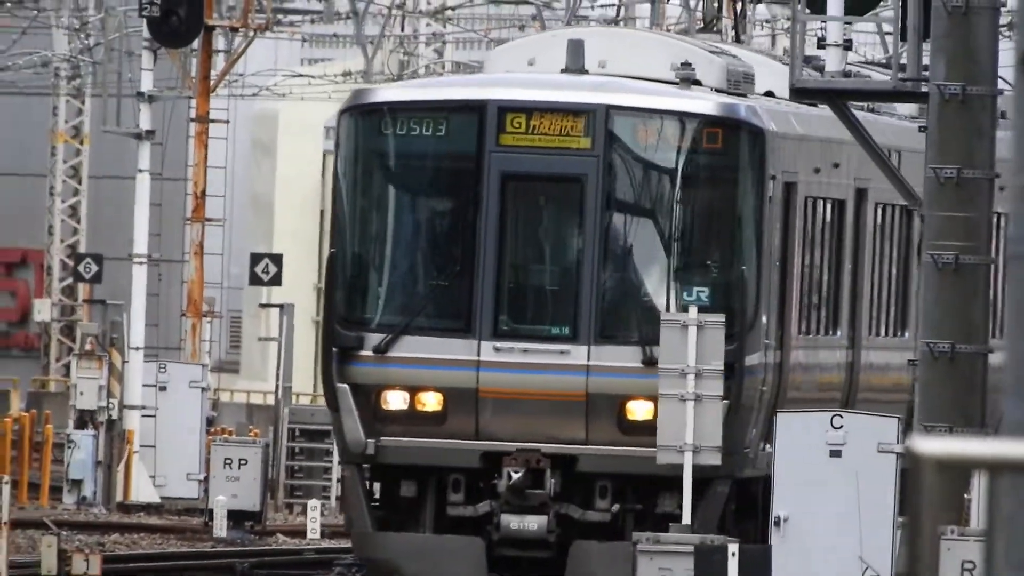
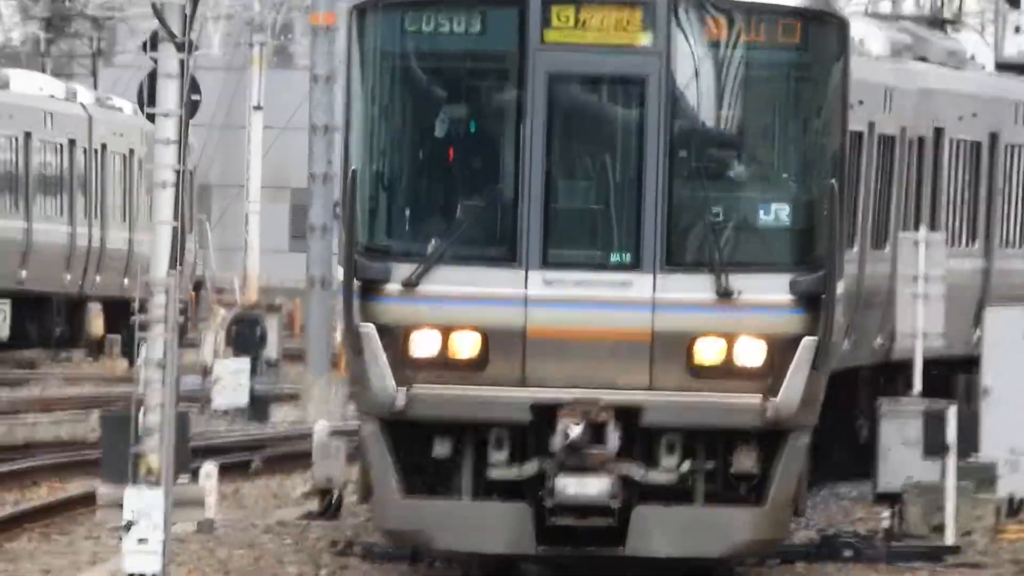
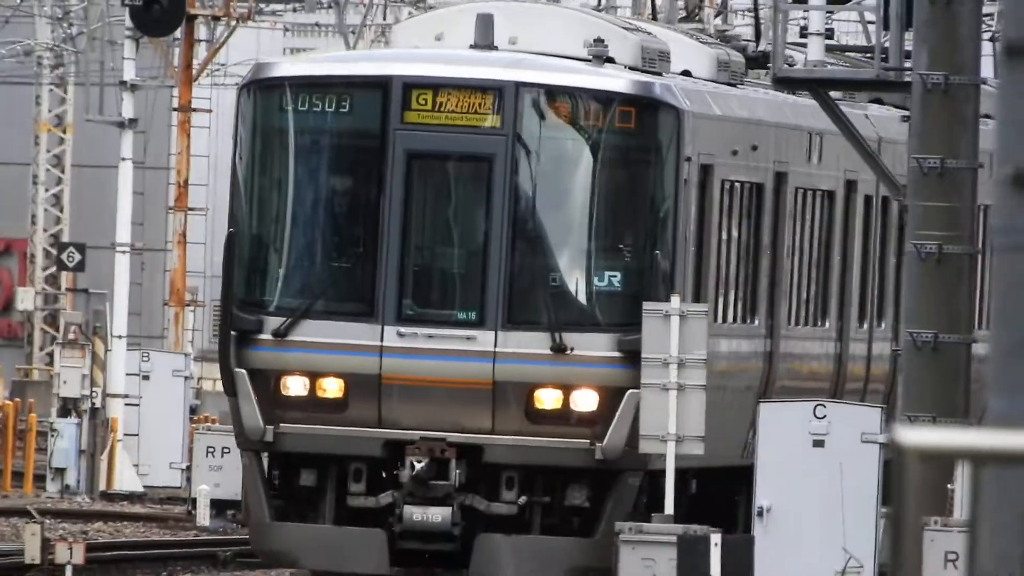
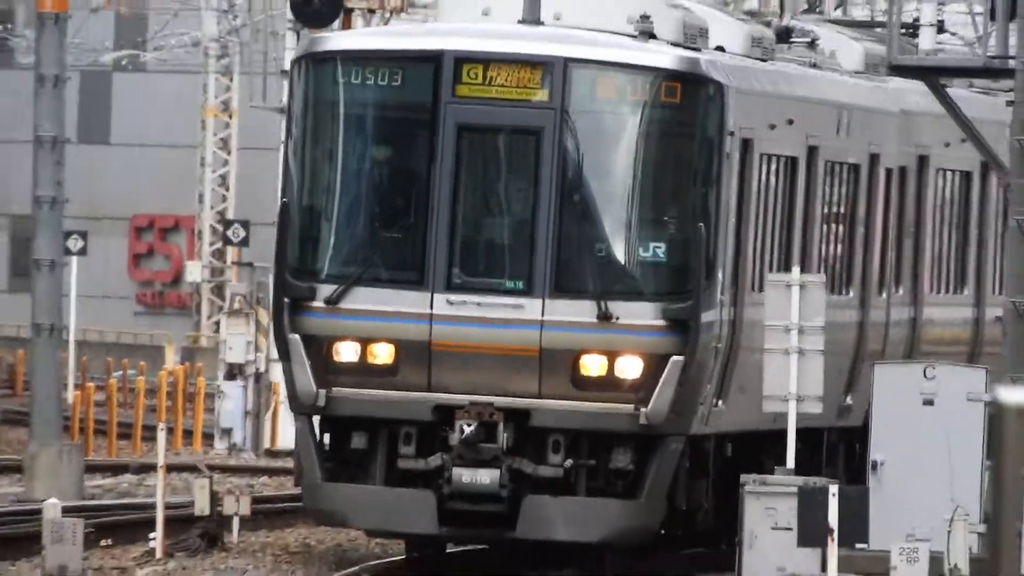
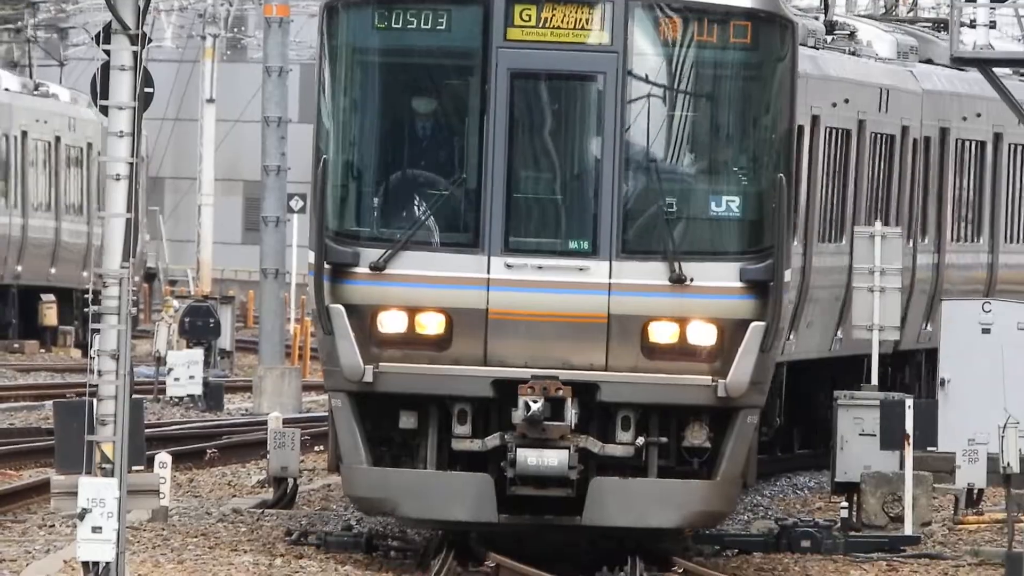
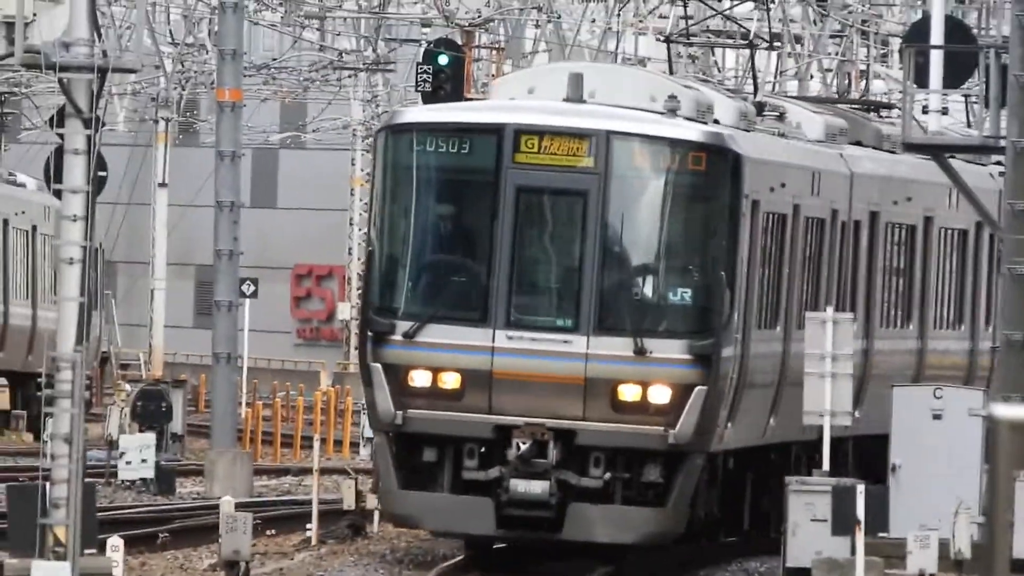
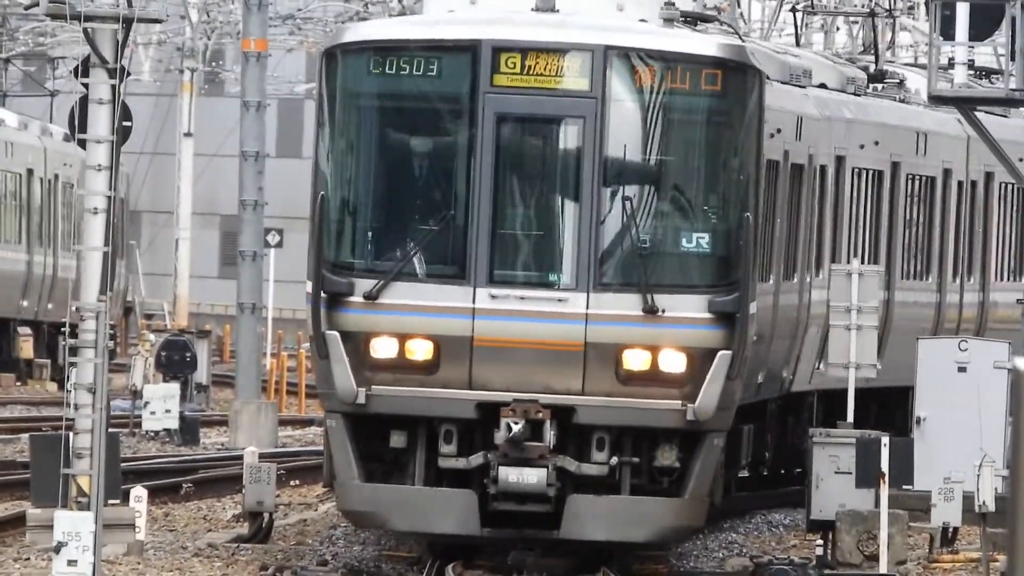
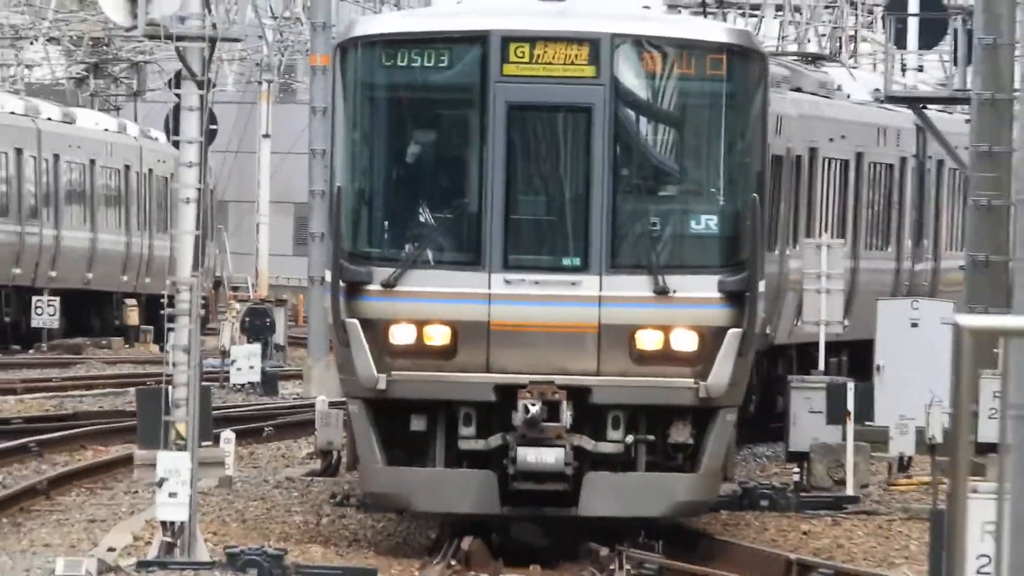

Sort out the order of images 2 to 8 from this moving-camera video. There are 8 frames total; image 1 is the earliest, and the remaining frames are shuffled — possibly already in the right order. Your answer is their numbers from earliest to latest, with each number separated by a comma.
3, 4, 6, 7, 5, 2, 8
